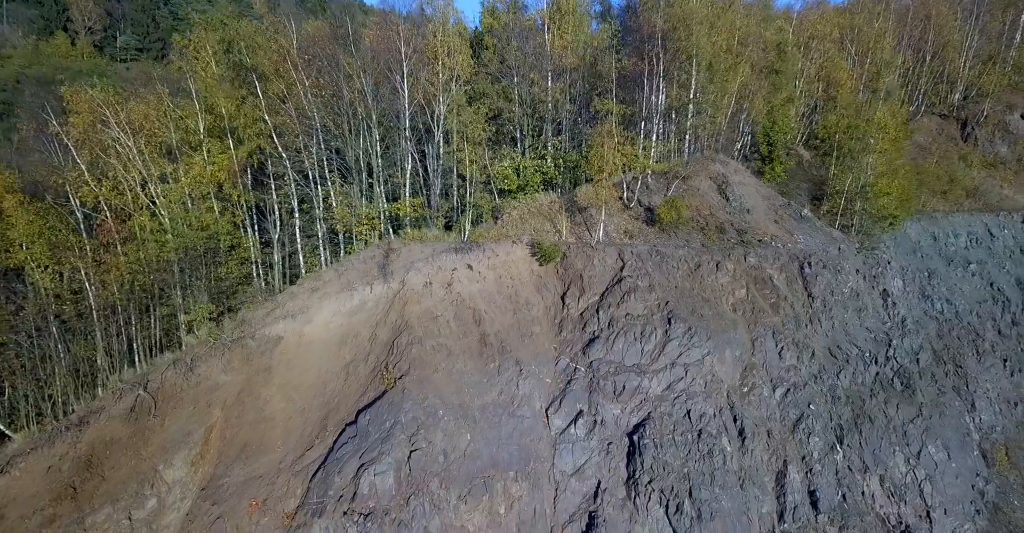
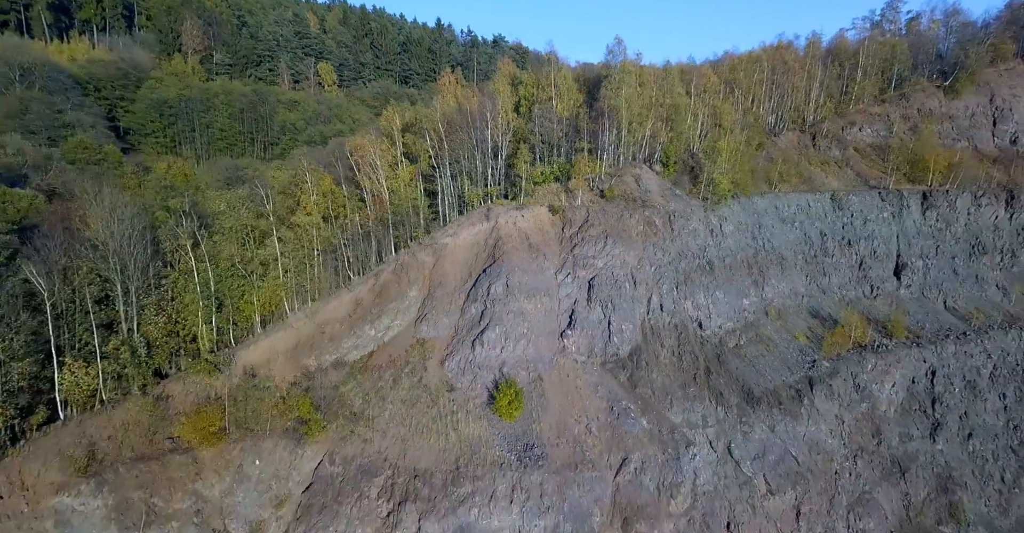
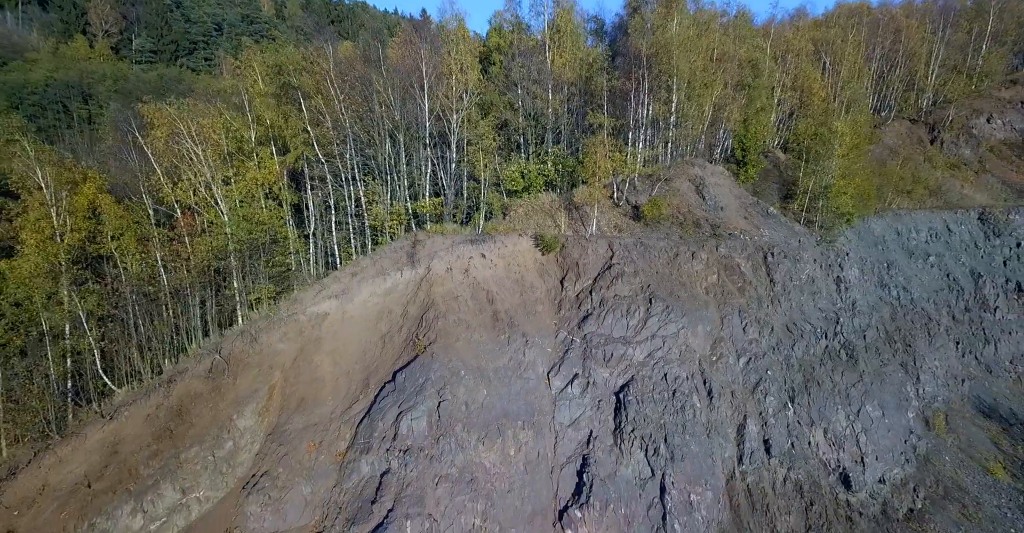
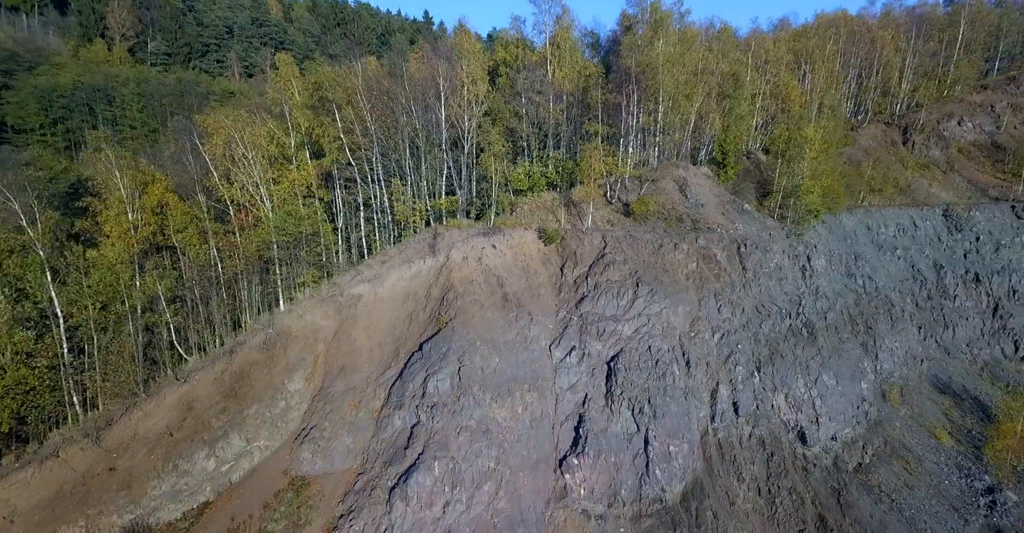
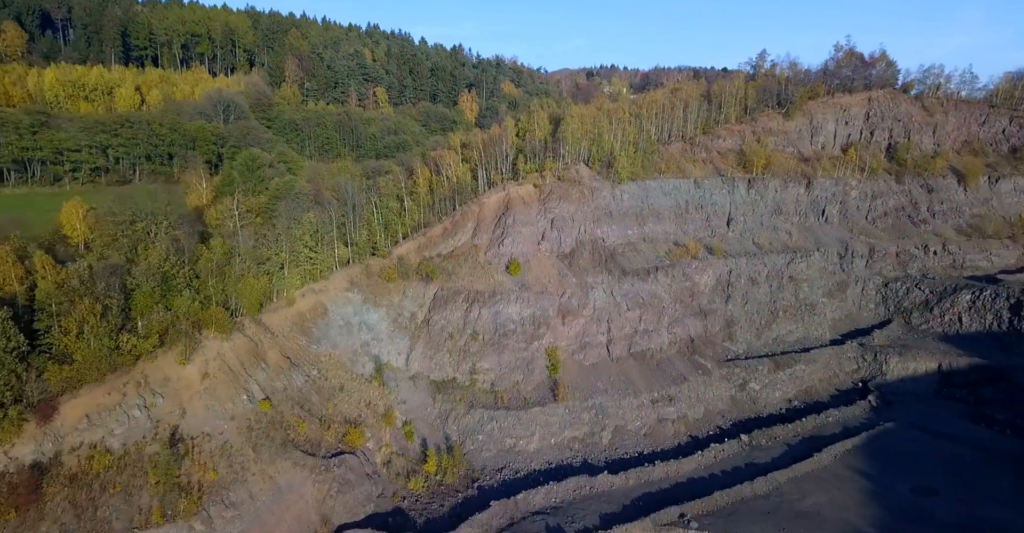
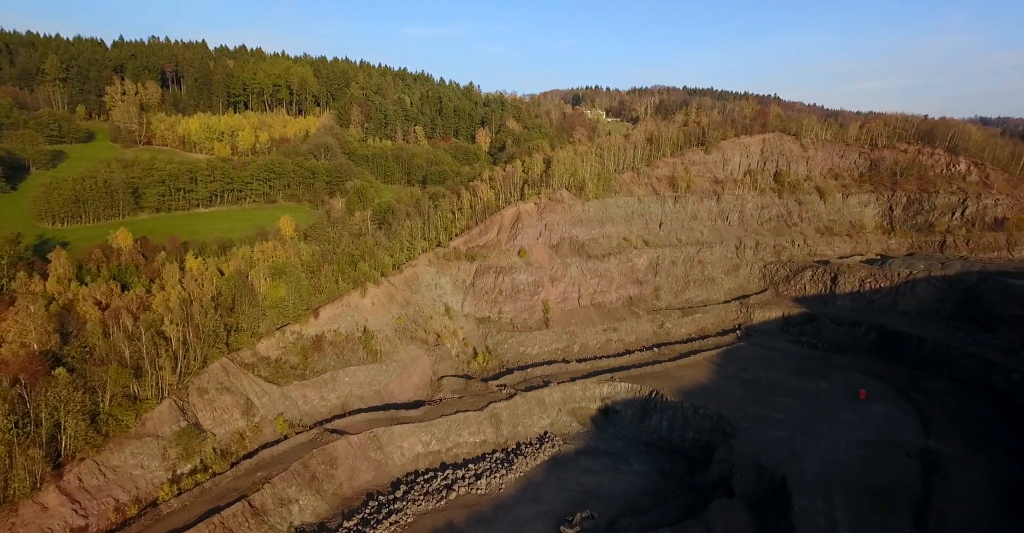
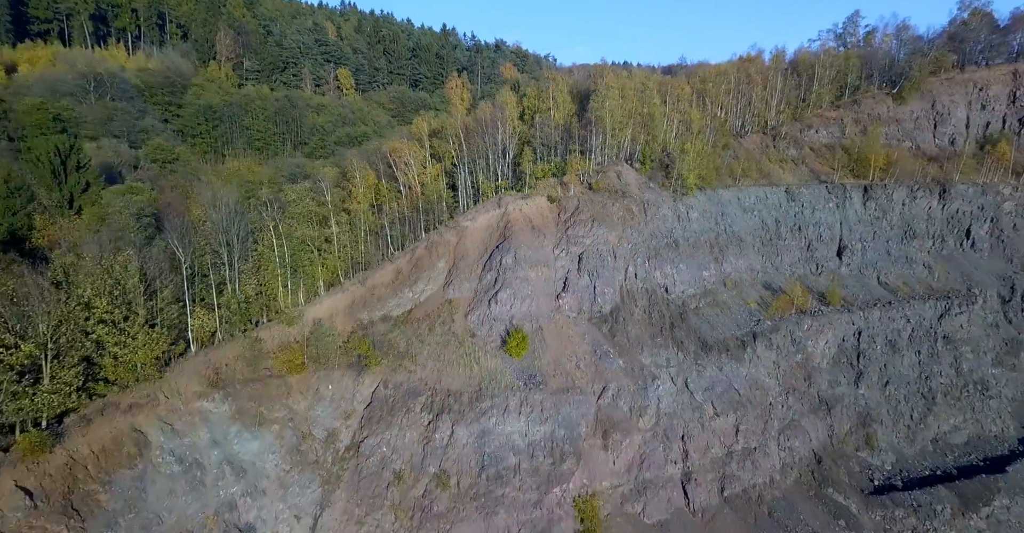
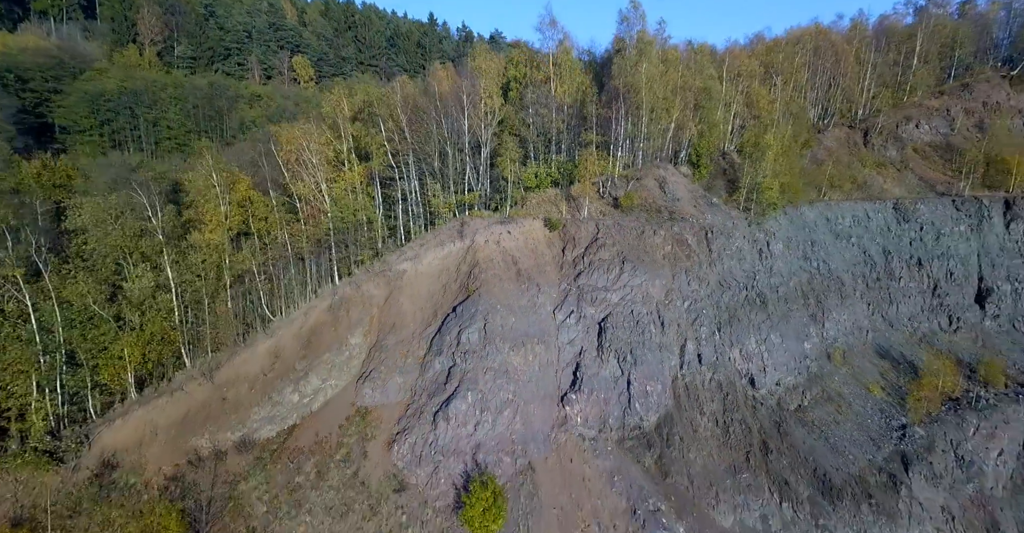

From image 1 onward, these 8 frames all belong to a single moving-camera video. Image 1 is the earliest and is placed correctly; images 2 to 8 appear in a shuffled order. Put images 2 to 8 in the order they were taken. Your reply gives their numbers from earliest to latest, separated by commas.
3, 4, 8, 2, 7, 5, 6
